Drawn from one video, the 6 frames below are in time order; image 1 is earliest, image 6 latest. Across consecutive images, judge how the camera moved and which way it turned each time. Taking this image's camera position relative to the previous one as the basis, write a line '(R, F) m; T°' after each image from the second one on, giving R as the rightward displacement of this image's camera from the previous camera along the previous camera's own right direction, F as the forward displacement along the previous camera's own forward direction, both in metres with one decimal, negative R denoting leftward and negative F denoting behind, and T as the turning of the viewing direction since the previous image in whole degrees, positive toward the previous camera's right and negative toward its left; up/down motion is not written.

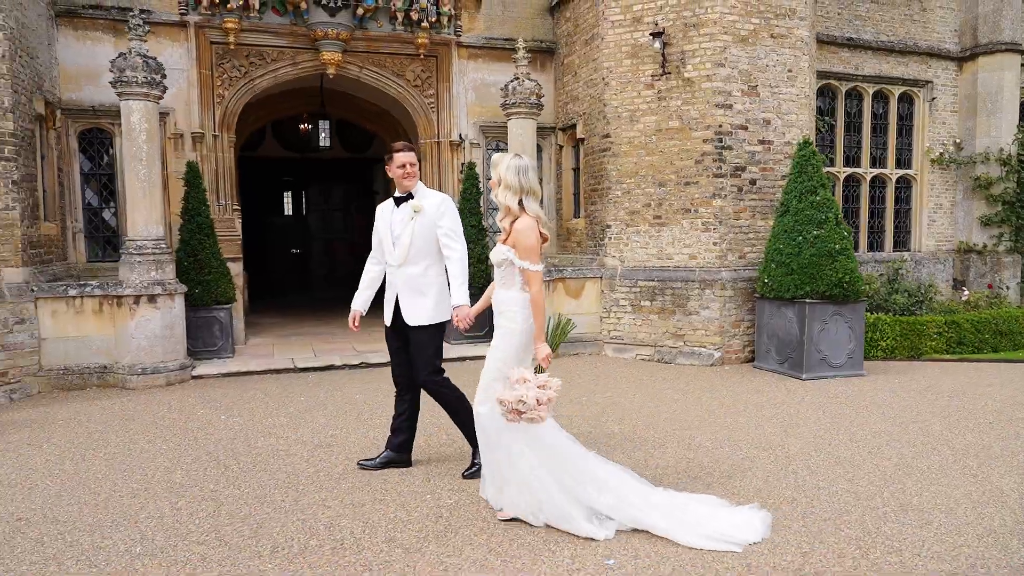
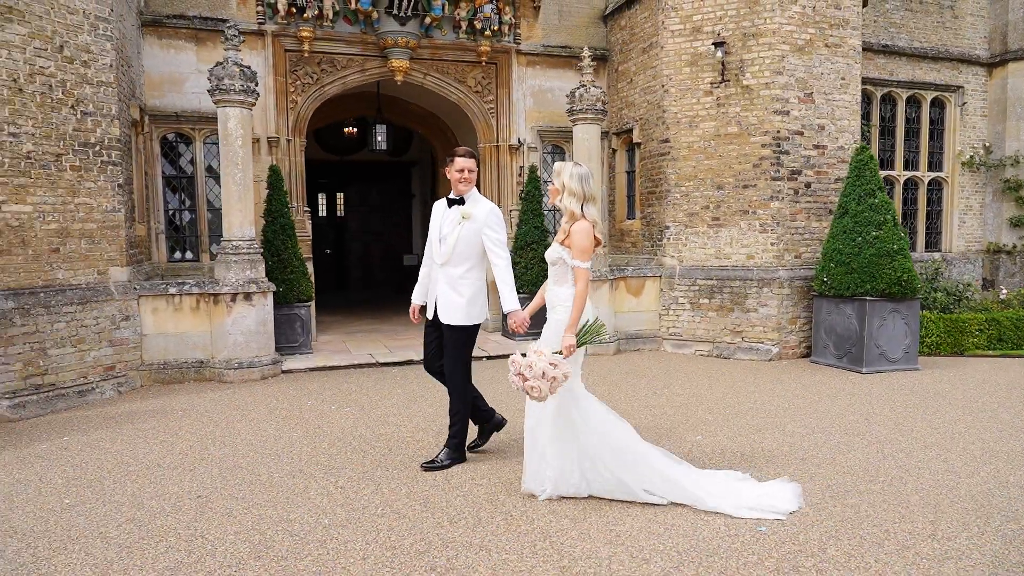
(-0.8, -0.3) m; 0°
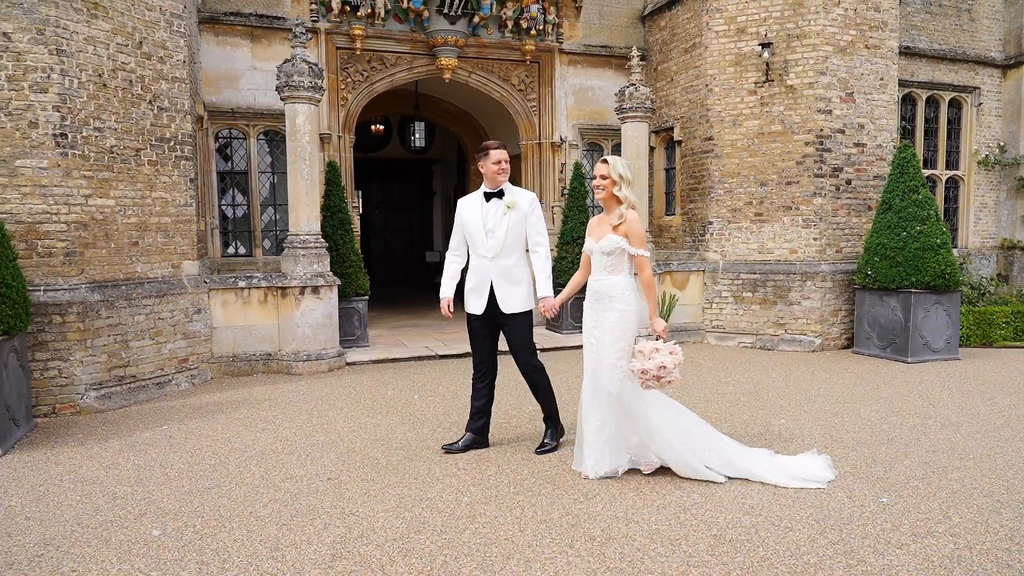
(-0.8, -0.2) m; +1°
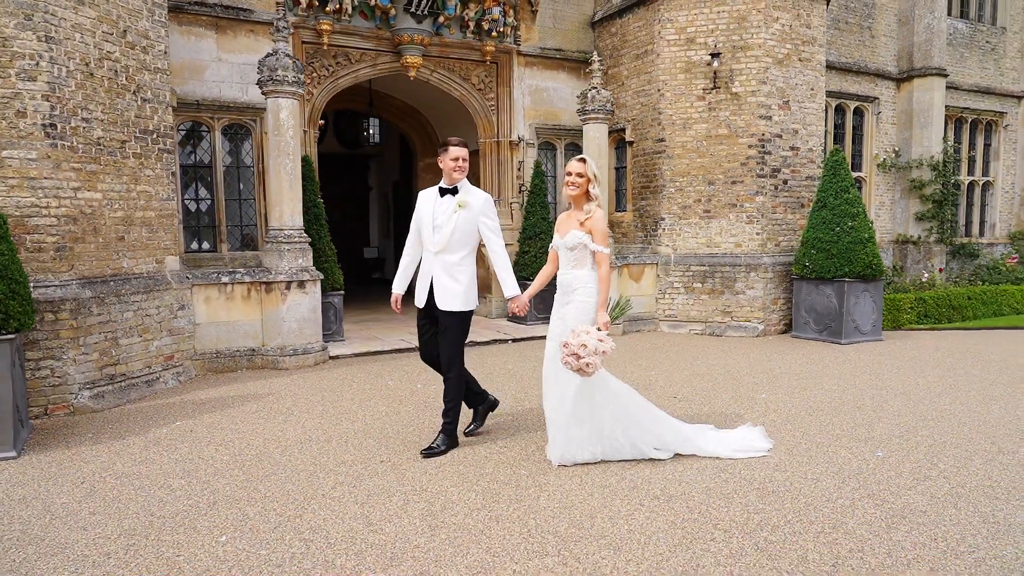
(-0.9, -0.2) m; +8°
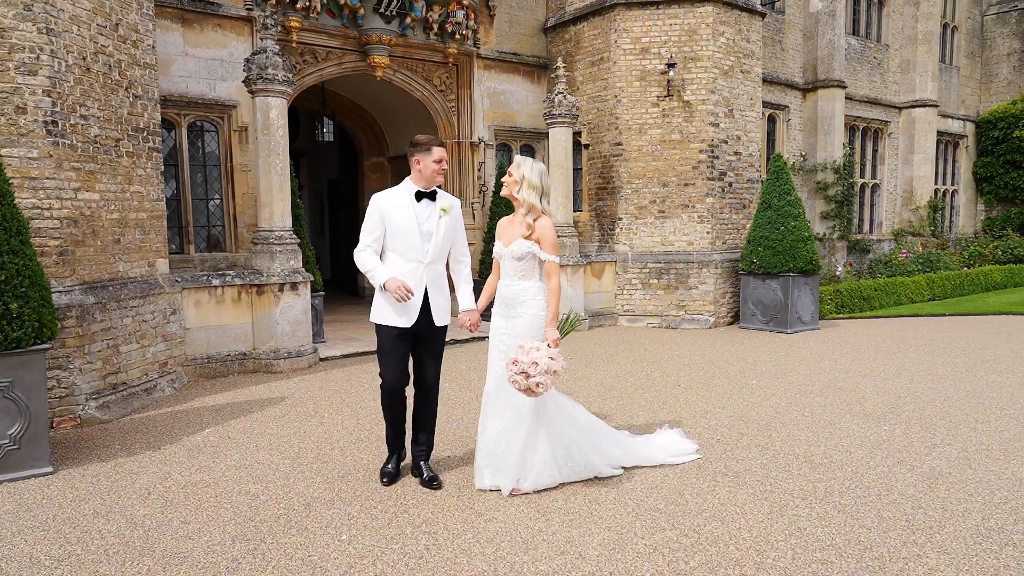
(-1.1, -0.2) m; +9°
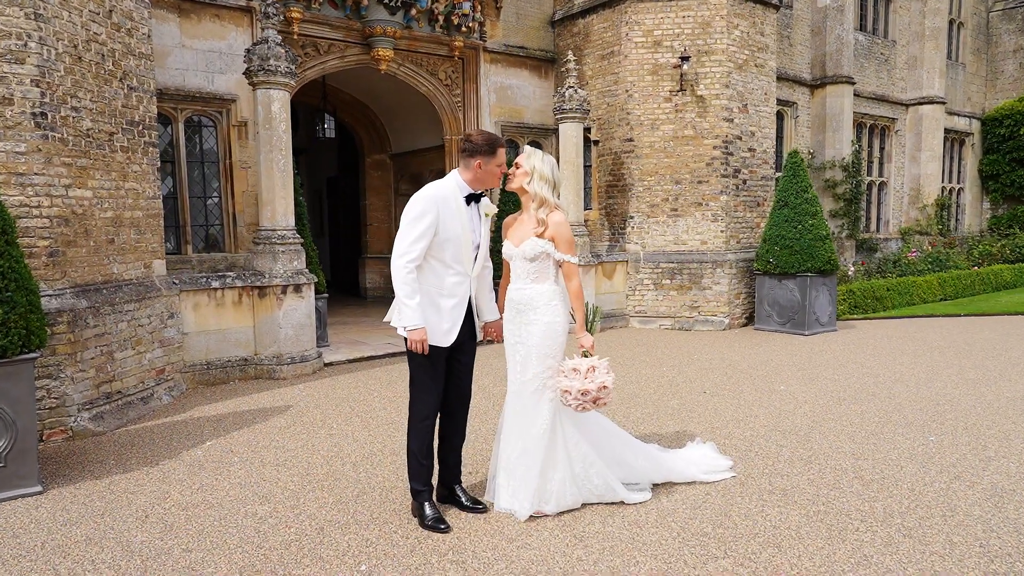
(-0.2, +0.3) m; 0°
